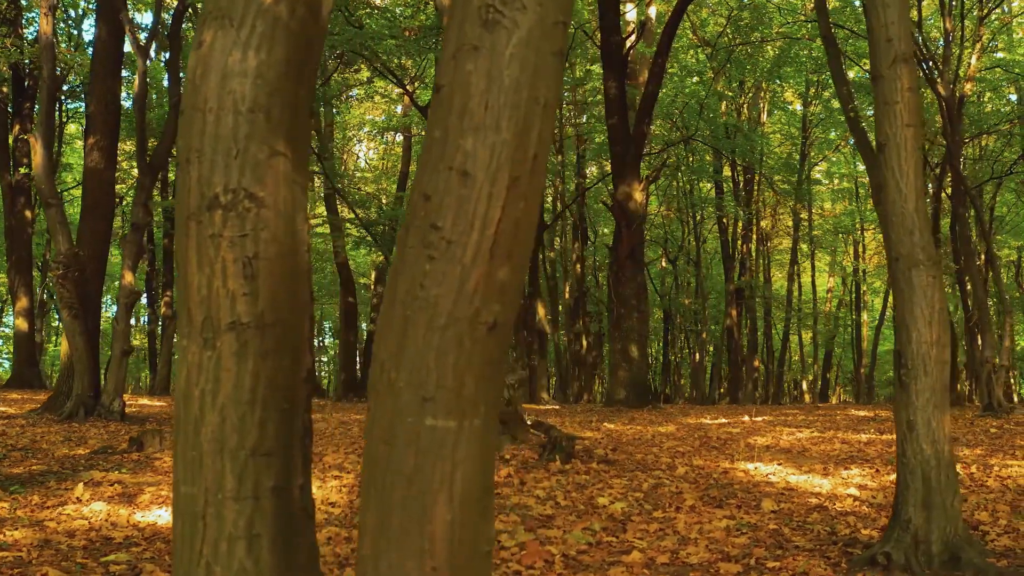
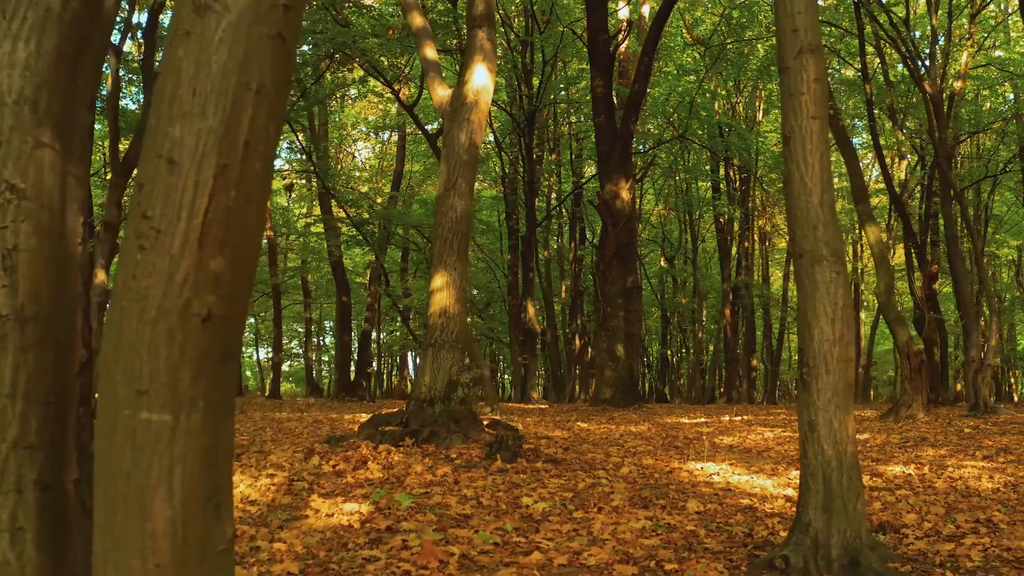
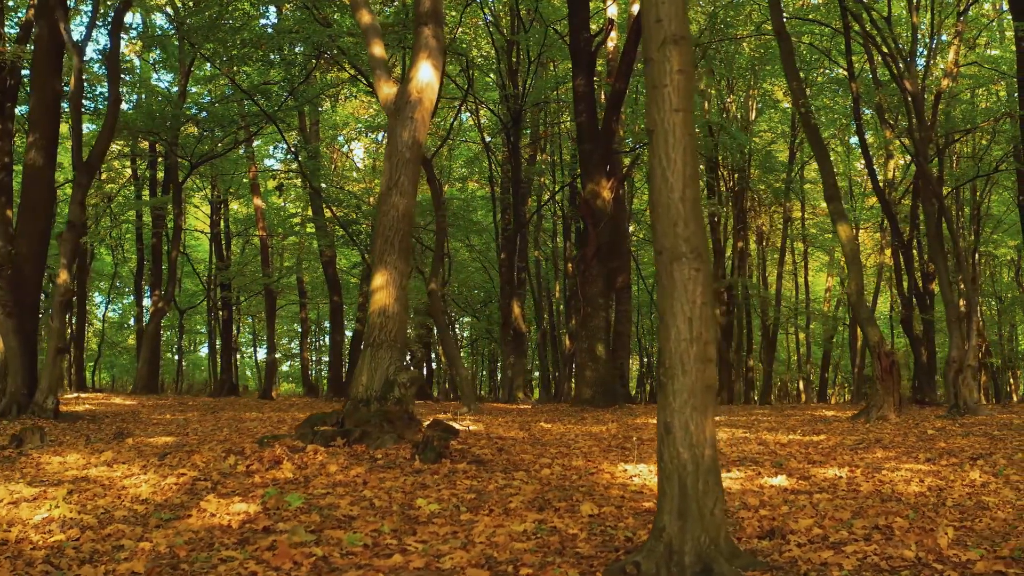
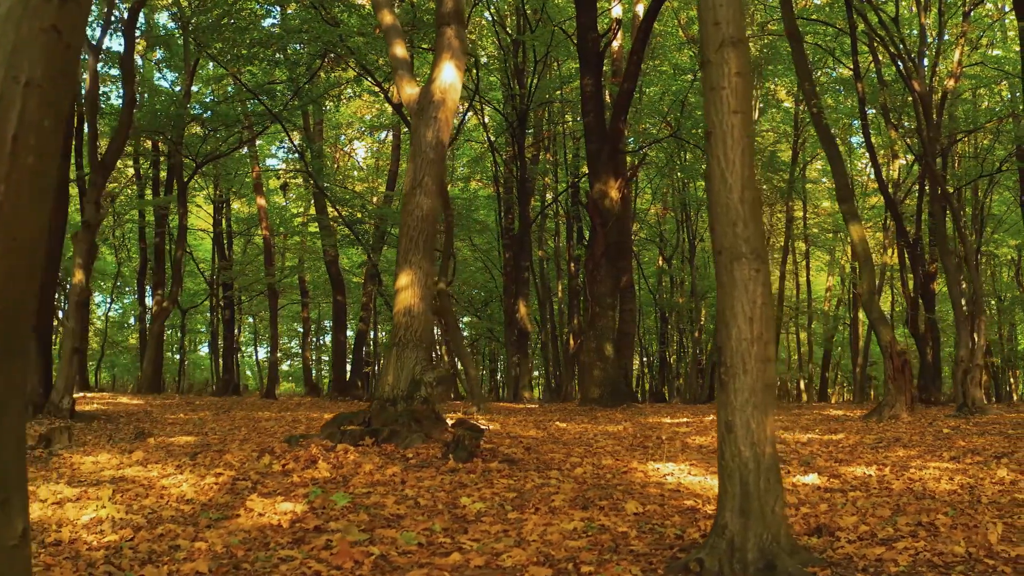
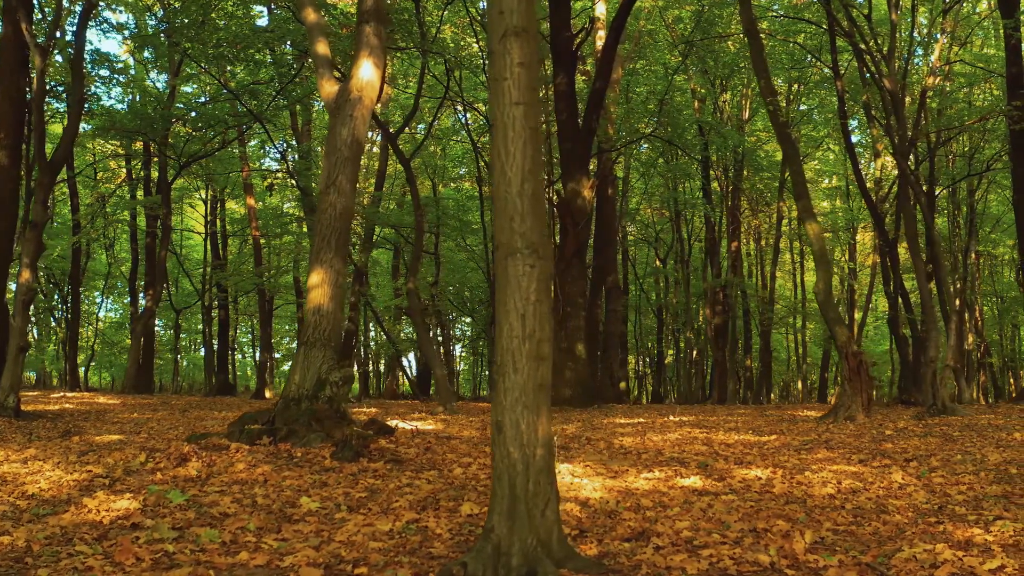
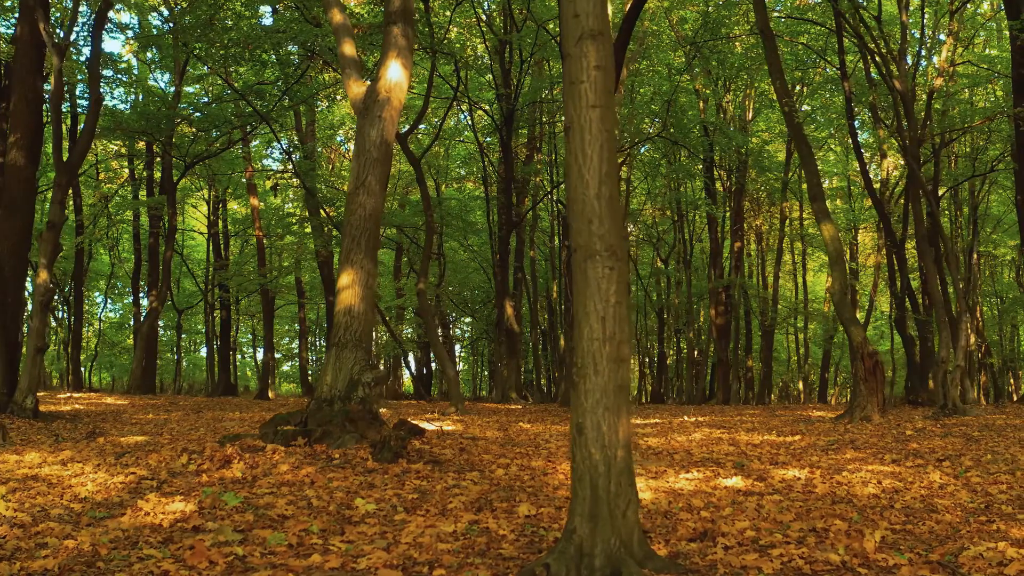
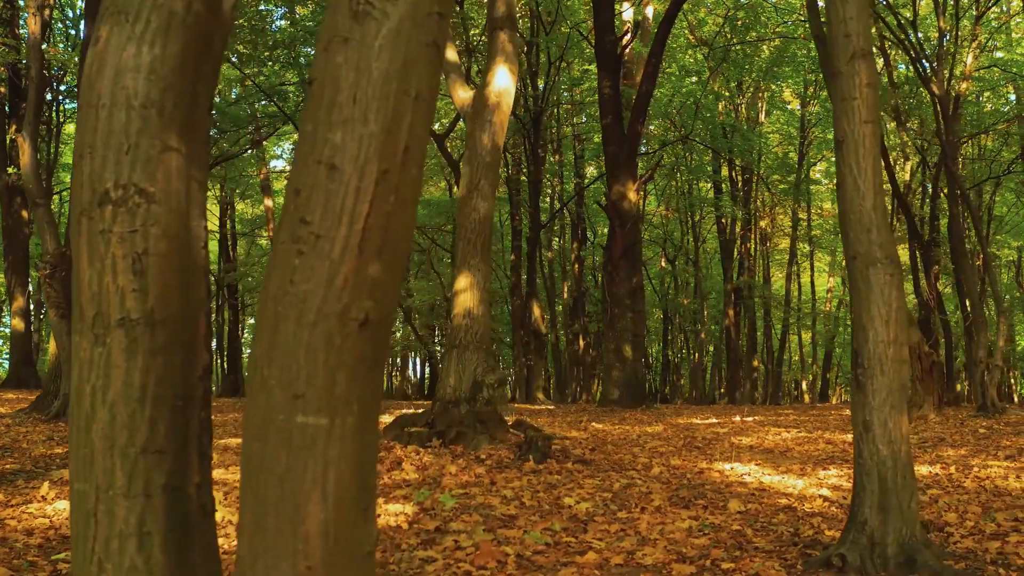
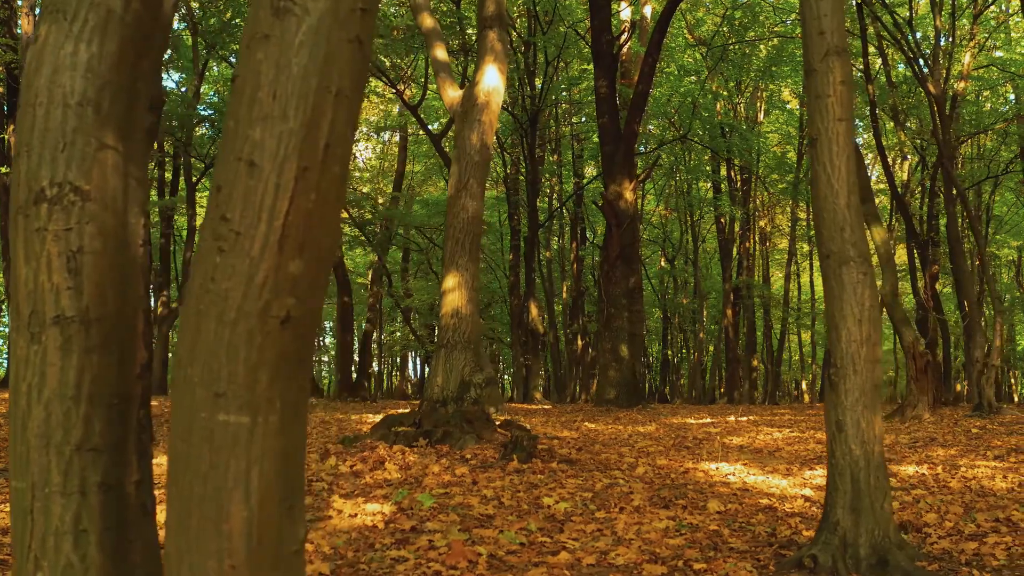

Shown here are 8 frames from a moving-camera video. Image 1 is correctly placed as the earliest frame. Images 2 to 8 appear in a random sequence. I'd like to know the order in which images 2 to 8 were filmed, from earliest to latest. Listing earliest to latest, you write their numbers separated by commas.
7, 8, 2, 4, 3, 6, 5
